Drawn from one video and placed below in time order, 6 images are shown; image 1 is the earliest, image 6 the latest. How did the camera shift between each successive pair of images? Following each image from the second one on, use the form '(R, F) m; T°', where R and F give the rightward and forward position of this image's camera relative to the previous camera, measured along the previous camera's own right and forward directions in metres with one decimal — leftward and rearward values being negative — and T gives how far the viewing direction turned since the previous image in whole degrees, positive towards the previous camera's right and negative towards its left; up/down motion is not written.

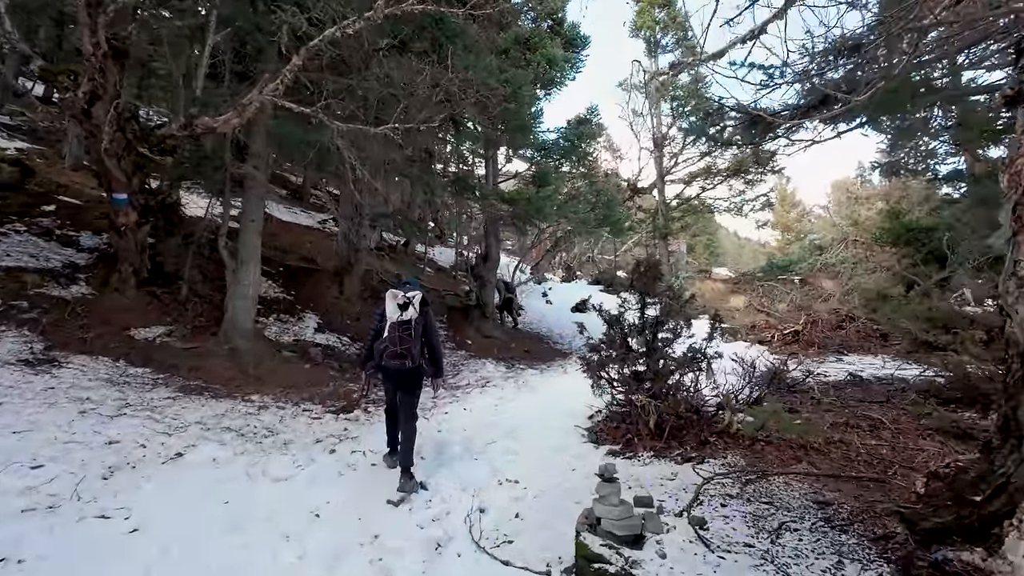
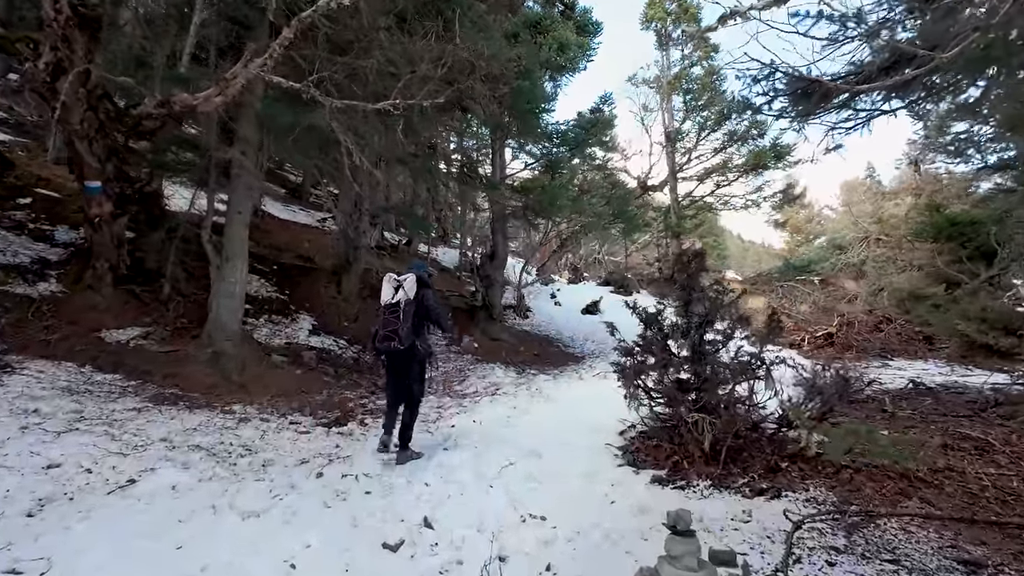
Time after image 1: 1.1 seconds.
(-0.2, +0.8) m; 0°
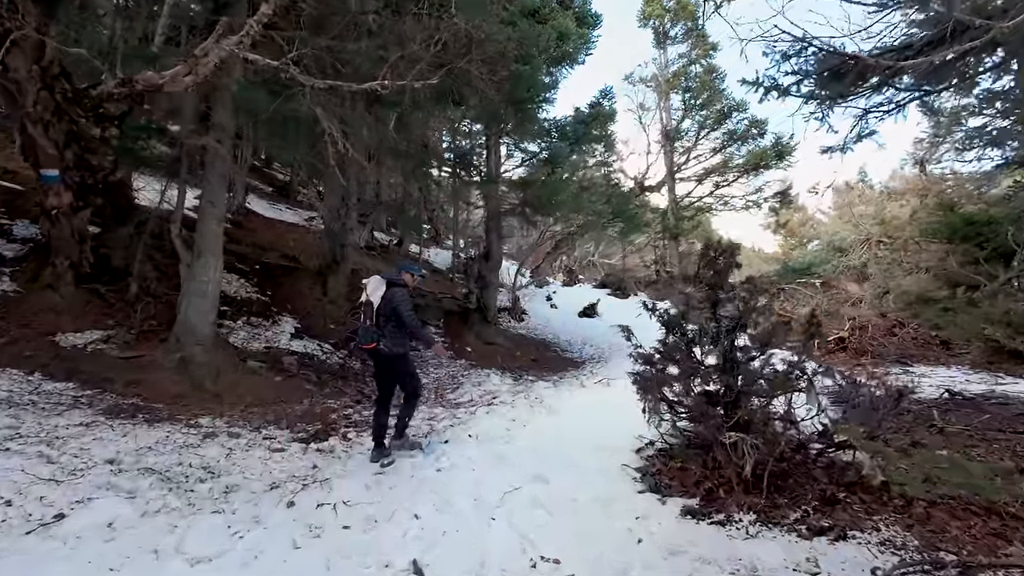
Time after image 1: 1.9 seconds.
(-0.1, +0.5) m; +1°
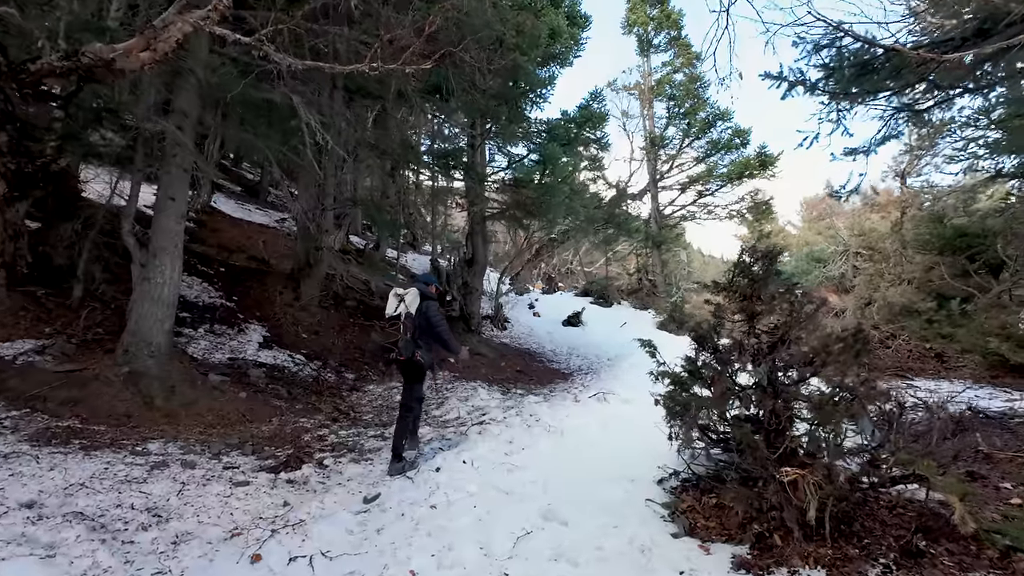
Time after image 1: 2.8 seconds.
(-0.2, +0.5) m; +3°
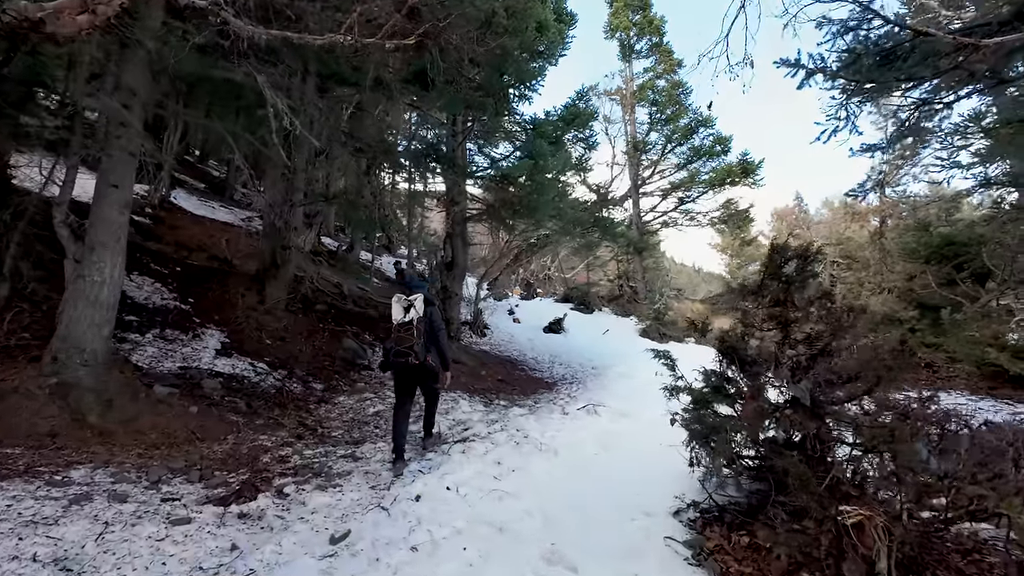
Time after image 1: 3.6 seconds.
(-0.1, +0.5) m; +3°
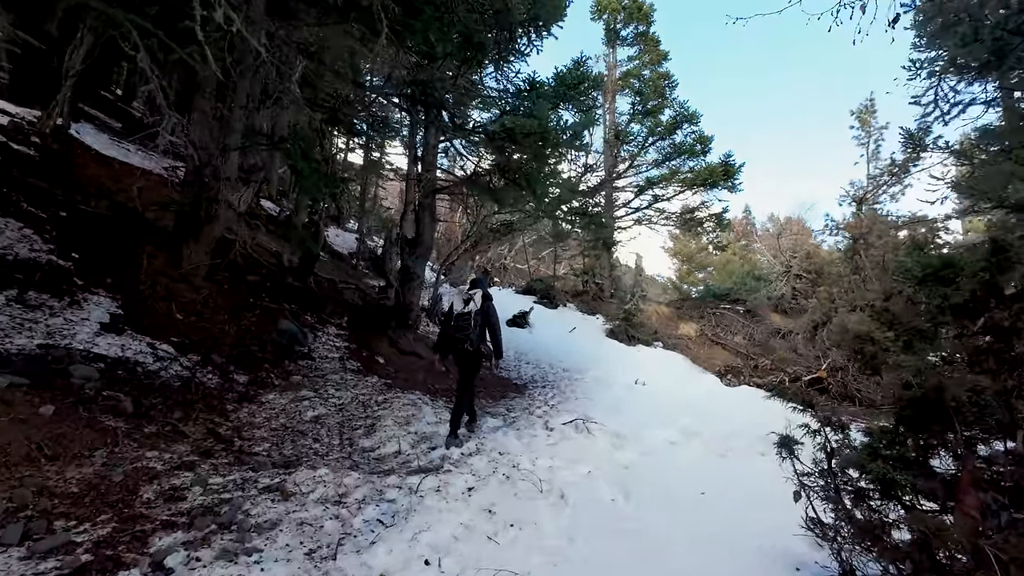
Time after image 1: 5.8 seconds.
(-0.5, +1.3) m; +6°
